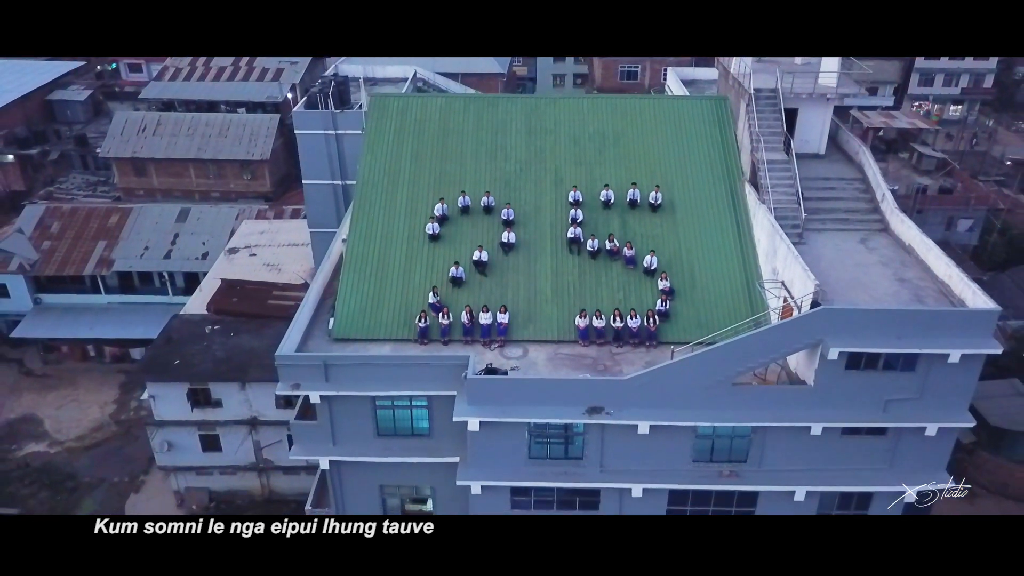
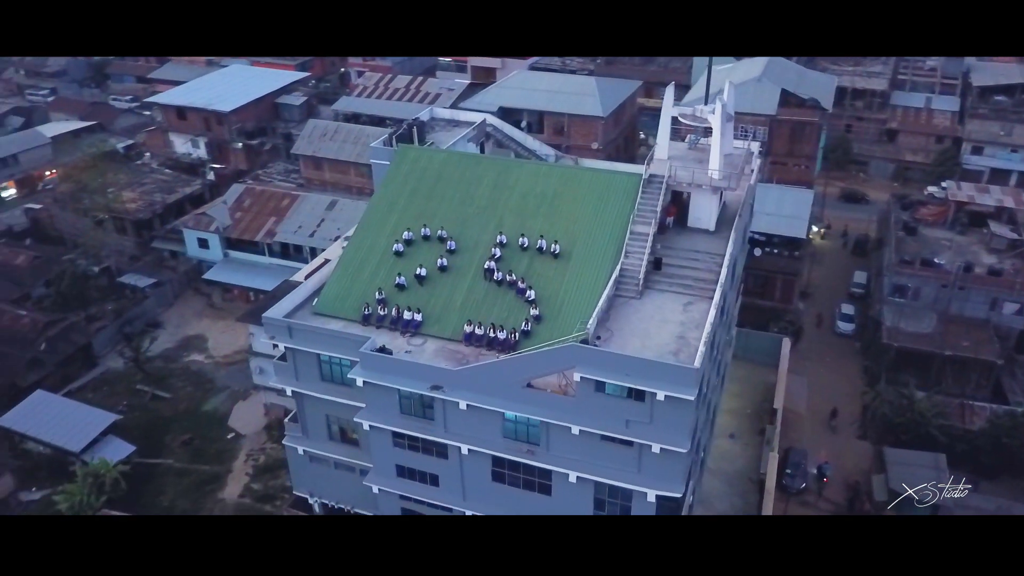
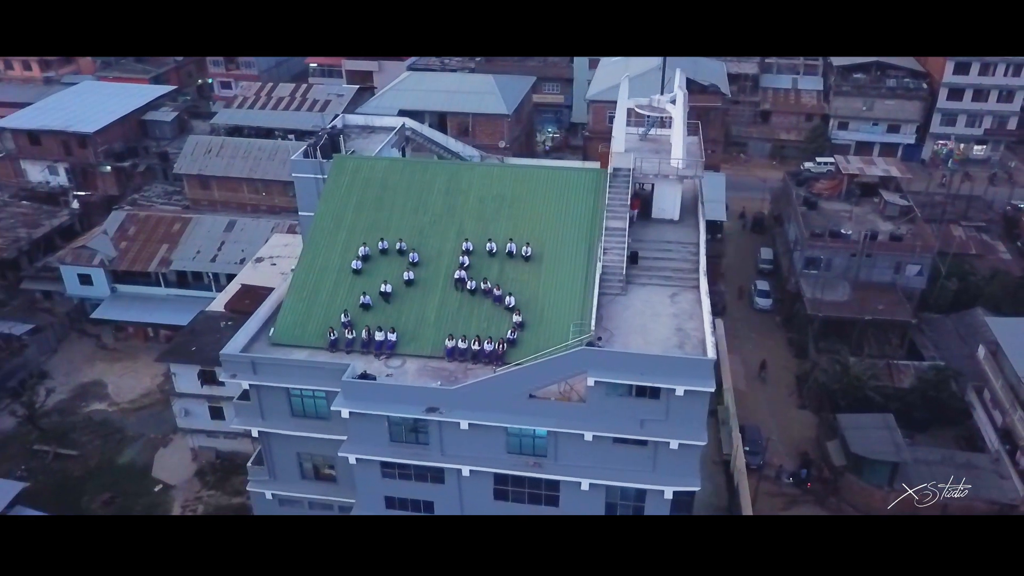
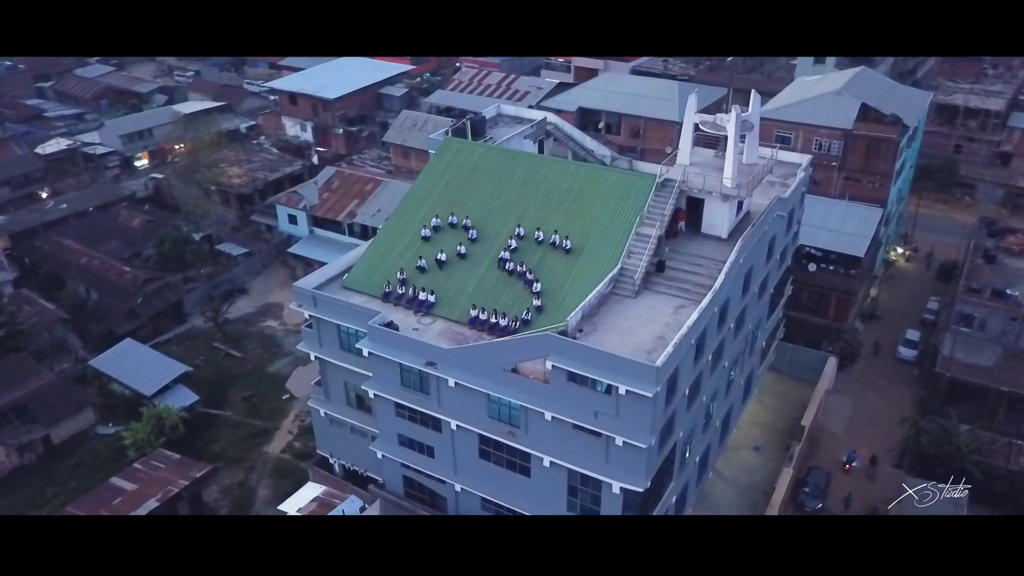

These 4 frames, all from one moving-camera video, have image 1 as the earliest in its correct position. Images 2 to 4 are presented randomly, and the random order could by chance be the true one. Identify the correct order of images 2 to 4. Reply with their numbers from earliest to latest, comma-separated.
3, 2, 4
